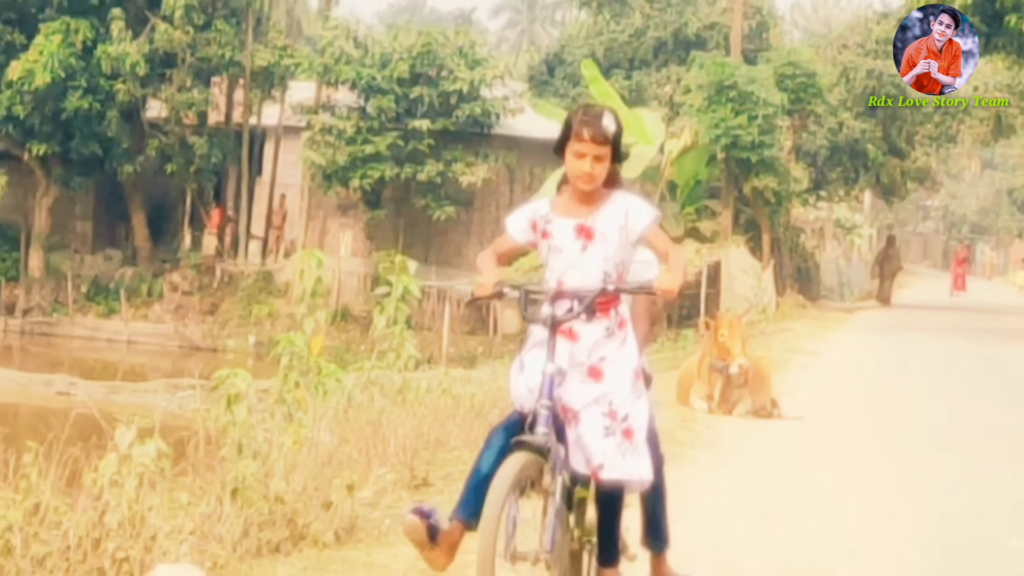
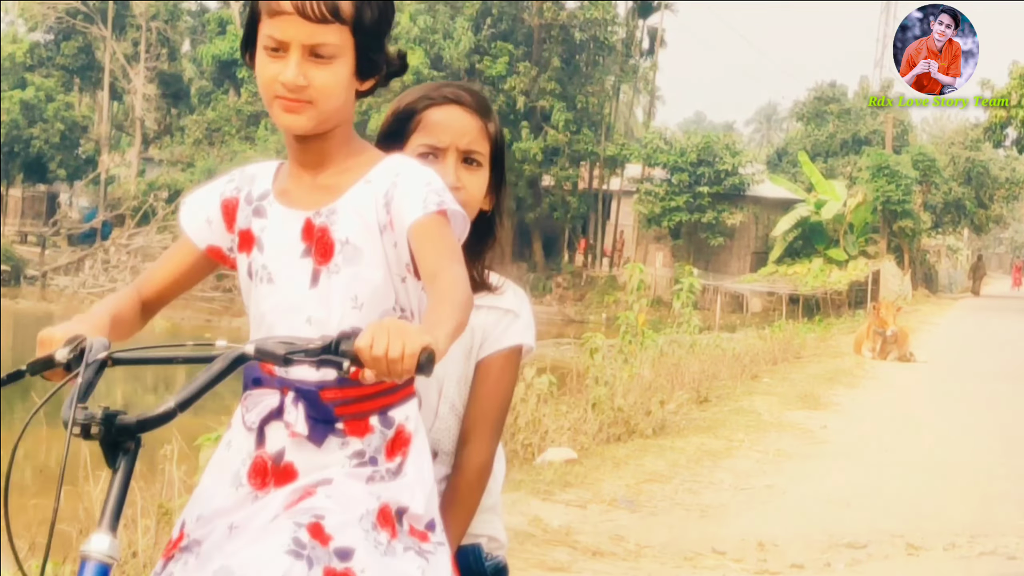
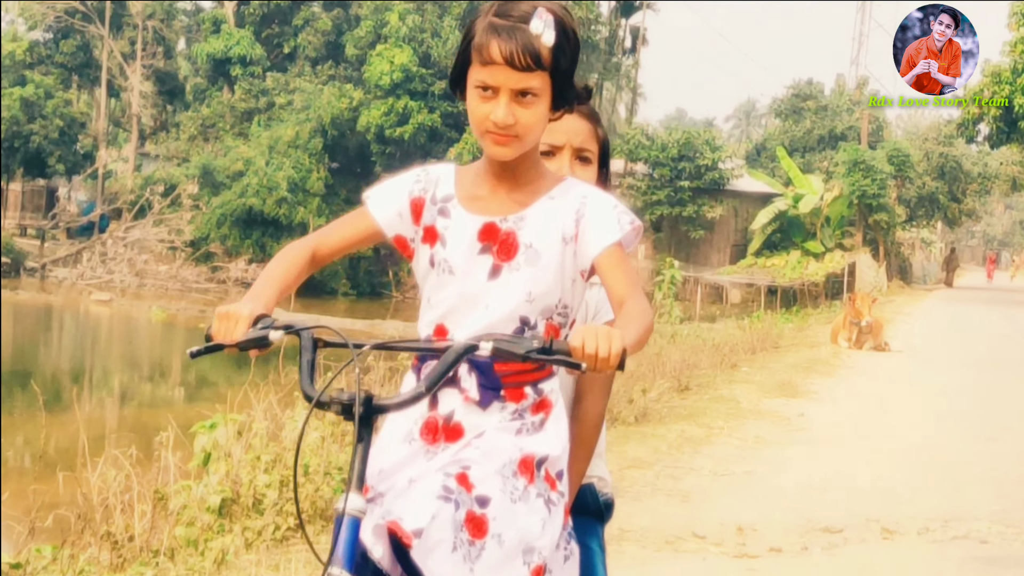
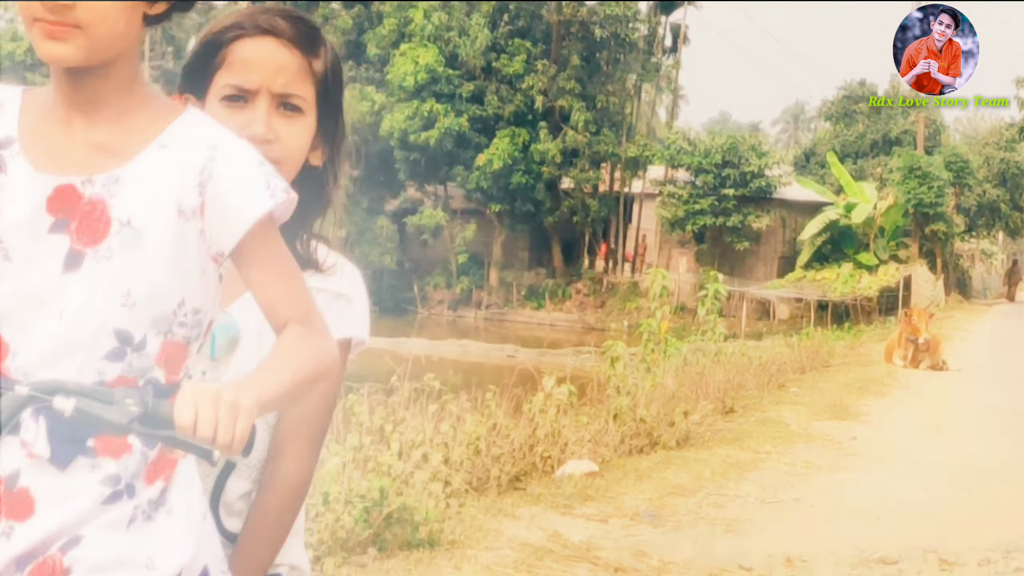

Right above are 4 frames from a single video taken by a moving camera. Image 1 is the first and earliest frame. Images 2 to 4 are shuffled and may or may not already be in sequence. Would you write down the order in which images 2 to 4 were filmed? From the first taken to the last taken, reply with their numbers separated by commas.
3, 2, 4
